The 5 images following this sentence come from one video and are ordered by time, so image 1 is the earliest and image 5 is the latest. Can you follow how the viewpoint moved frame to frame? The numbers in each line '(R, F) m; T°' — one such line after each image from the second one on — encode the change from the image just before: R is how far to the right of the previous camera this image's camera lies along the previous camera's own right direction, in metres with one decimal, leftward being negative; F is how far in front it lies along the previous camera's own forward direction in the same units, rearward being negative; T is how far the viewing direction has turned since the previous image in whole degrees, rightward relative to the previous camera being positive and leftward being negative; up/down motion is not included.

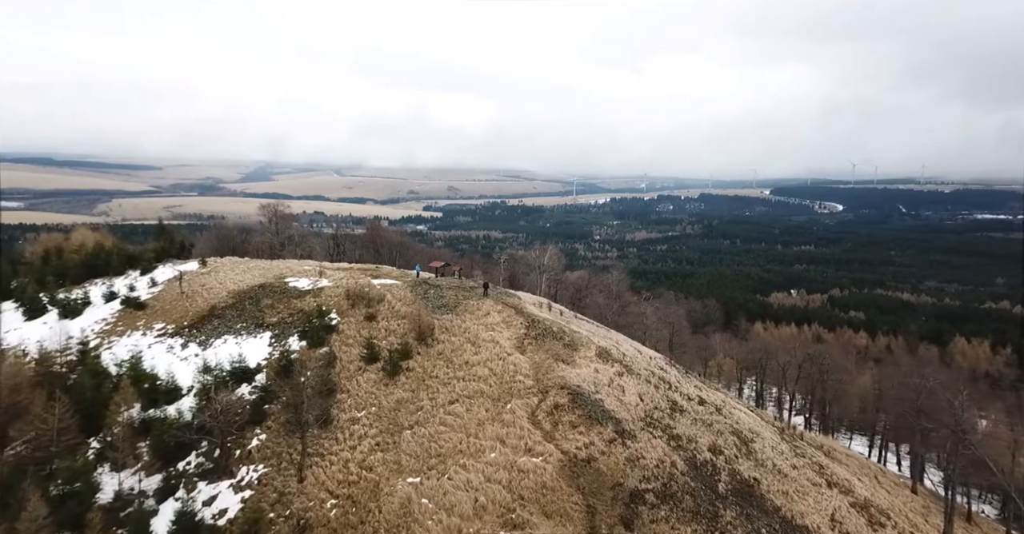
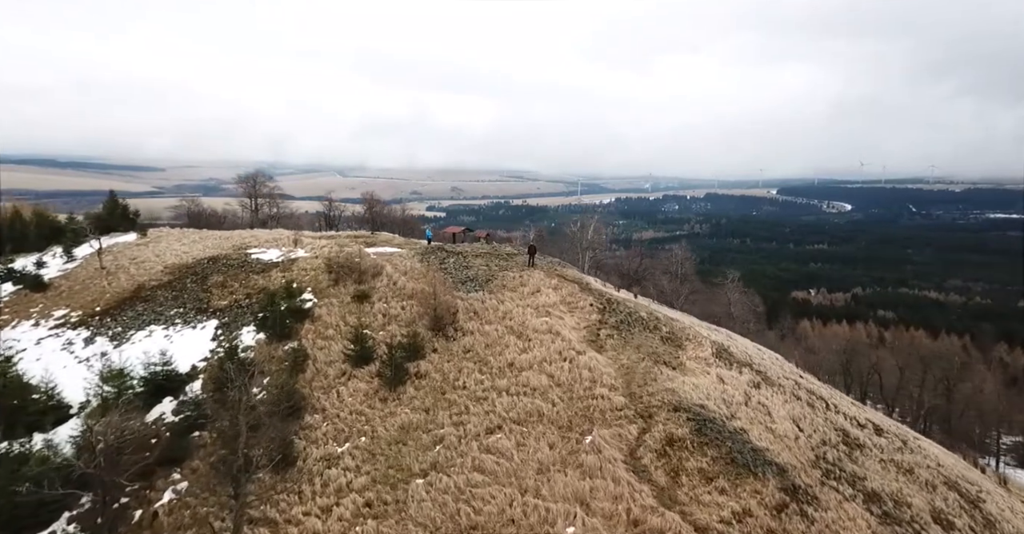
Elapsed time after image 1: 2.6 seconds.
(-2.6, +10.8) m; 0°
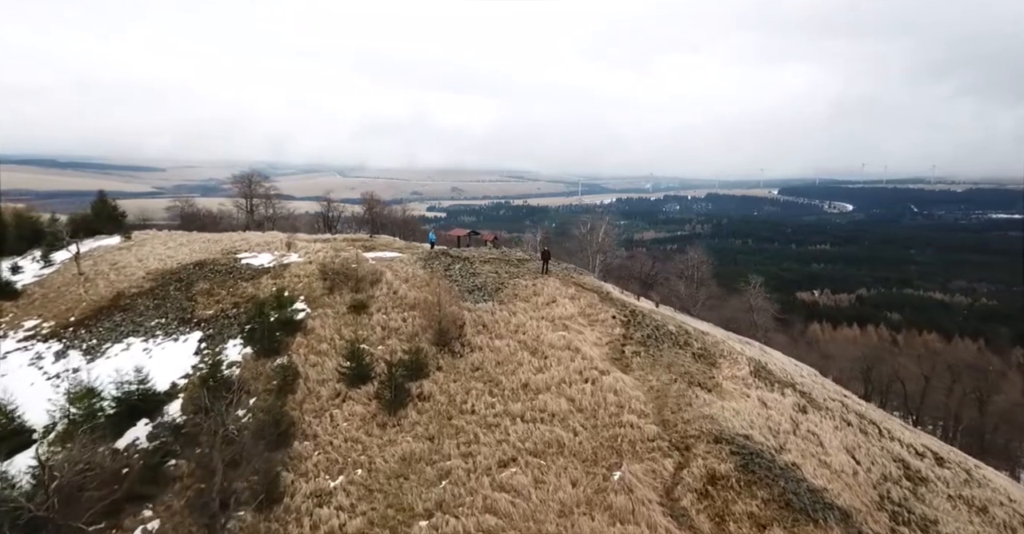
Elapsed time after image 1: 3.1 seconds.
(-0.5, +2.0) m; 0°
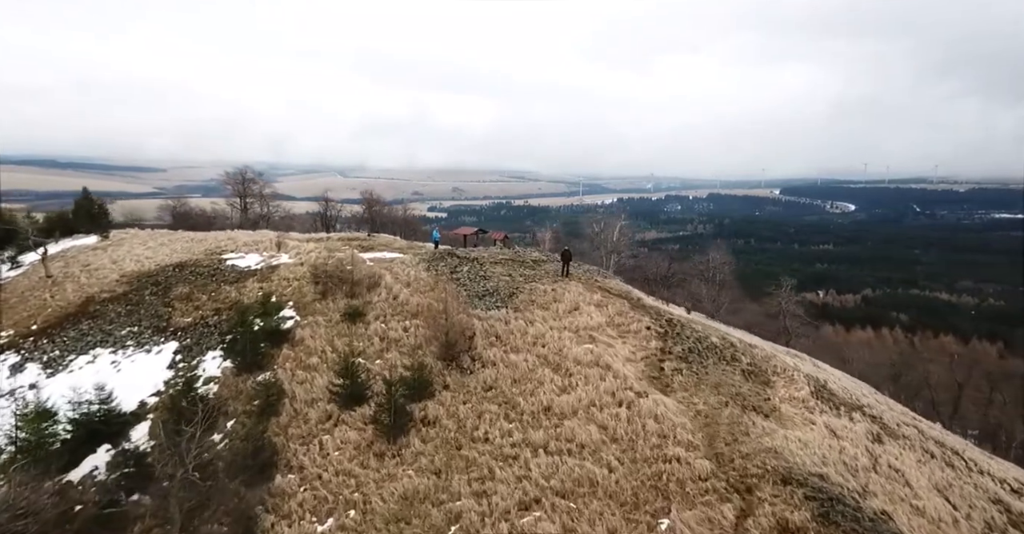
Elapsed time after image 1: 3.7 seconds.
(-0.6, +2.4) m; 0°
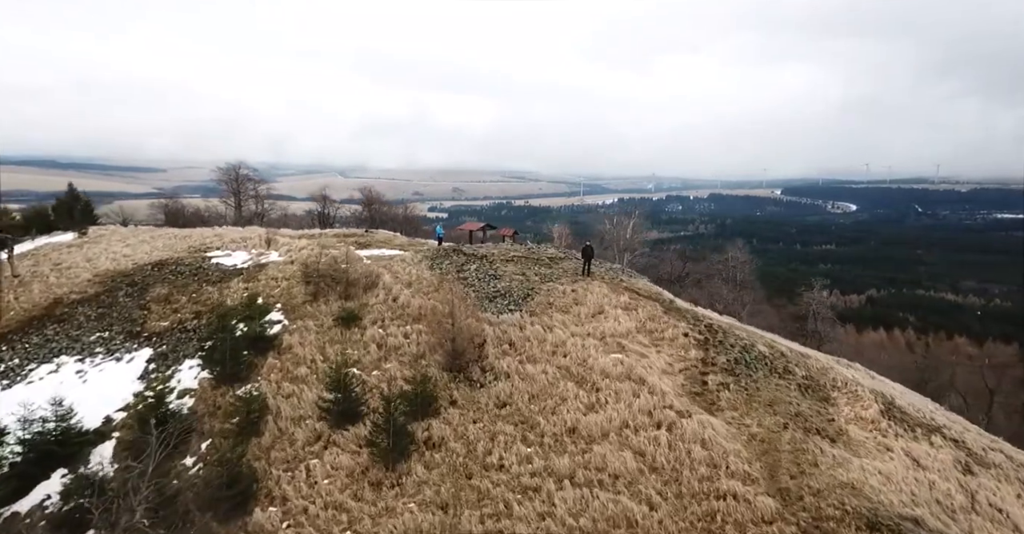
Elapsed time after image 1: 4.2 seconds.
(-0.5, +2.0) m; 0°
